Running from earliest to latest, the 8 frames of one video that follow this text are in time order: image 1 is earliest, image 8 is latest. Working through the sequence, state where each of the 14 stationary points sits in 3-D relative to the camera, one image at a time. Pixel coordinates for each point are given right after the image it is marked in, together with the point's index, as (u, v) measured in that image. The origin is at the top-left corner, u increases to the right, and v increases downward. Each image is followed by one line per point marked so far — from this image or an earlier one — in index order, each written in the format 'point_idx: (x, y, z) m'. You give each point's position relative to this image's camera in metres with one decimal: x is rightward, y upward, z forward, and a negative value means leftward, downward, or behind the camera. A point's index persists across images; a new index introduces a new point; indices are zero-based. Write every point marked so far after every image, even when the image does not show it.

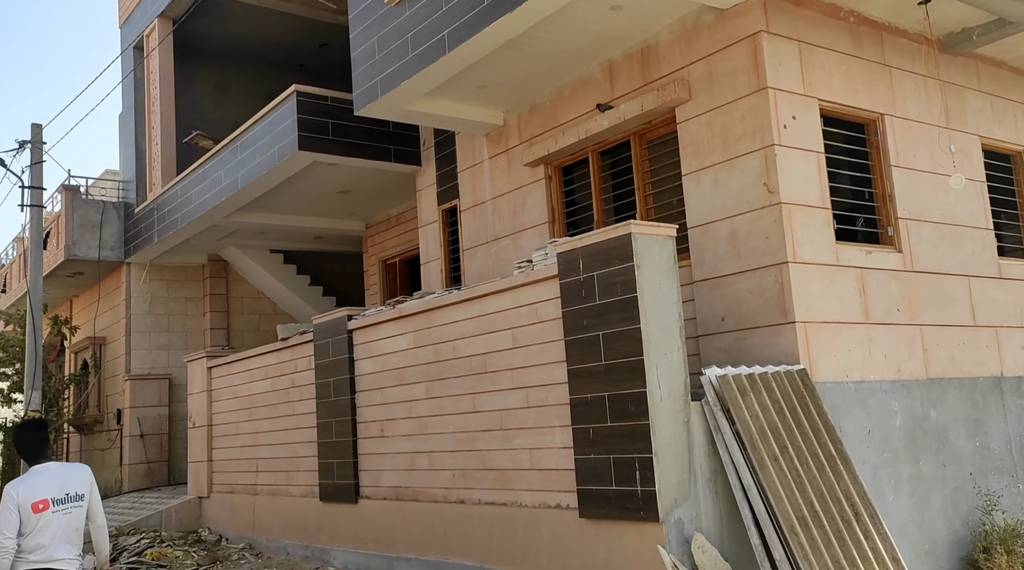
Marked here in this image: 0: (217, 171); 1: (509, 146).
0: (-3.9, +1.5, +12.9) m
1: (0.0, +1.5, +10.2) m
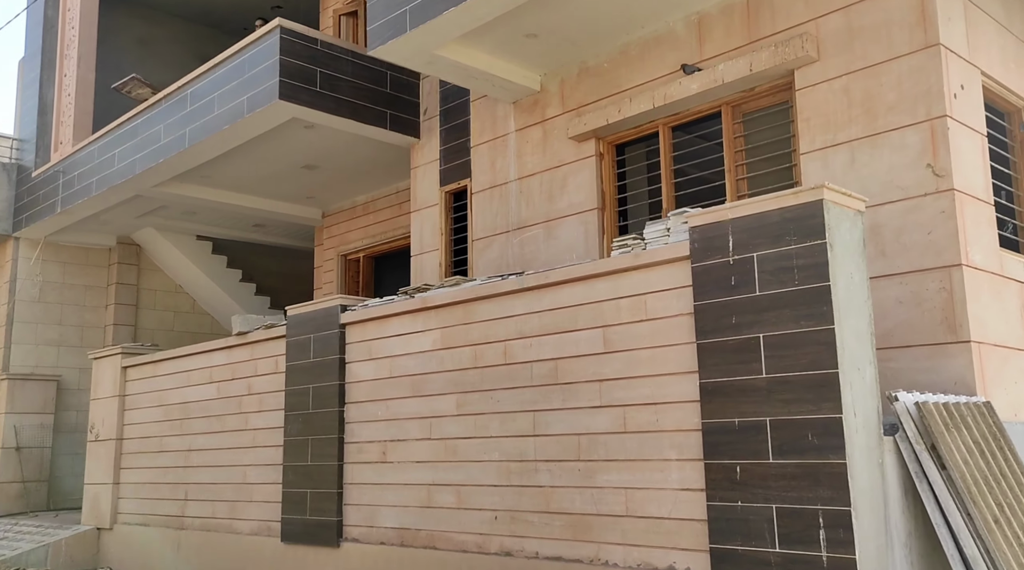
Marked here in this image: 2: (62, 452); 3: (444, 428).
0: (-3.9, +1.7, +10.6) m
1: (+0.3, +1.5, +8.4) m
2: (-6.2, -2.3, +13.5) m
3: (-0.4, -1.0, +6.5) m
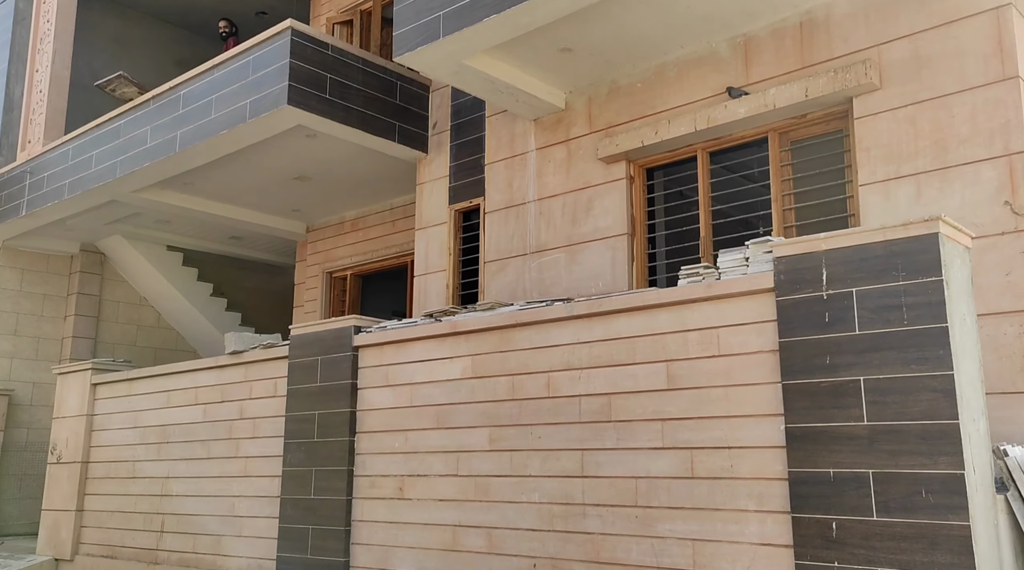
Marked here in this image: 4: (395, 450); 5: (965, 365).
0: (-3.8, +1.6, +10.0) m
1: (+0.5, +1.2, +8.0) m
2: (-6.5, -2.4, +12.6) m
3: (-0.2, -1.1, +6.0) m
4: (-0.8, -1.1, +6.6) m
5: (+1.9, -0.3, +4.2) m
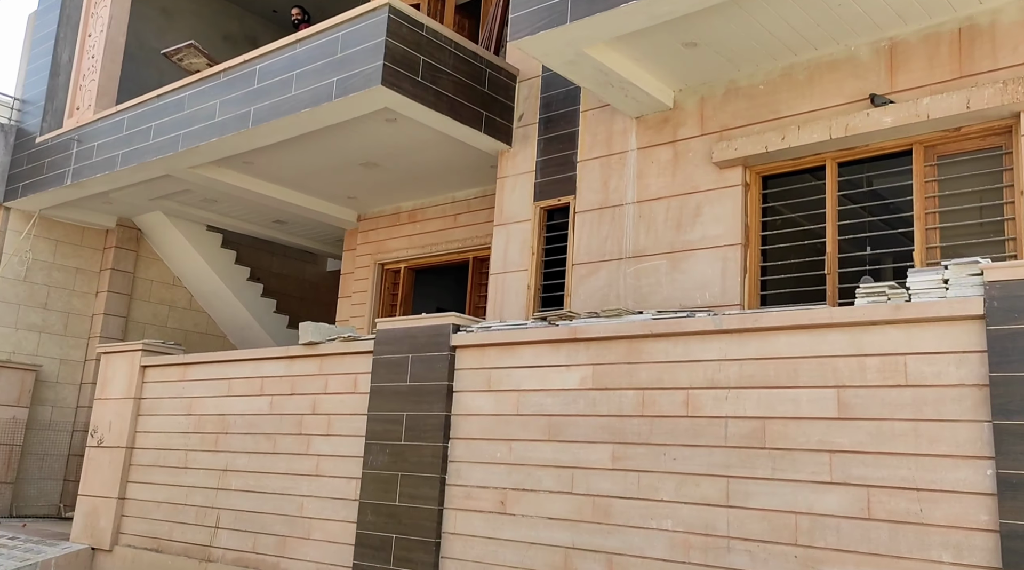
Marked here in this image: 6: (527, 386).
0: (-3.0, +1.8, +9.5) m
1: (+1.3, +1.2, +7.6) m
2: (-5.9, -2.1, +12.0) m
3: (+0.5, -1.1, +5.6) m
4: (-0.1, -1.1, +6.1) m
5: (+2.7, -0.5, +3.7) m
6: (+0.1, -0.6, +6.1) m
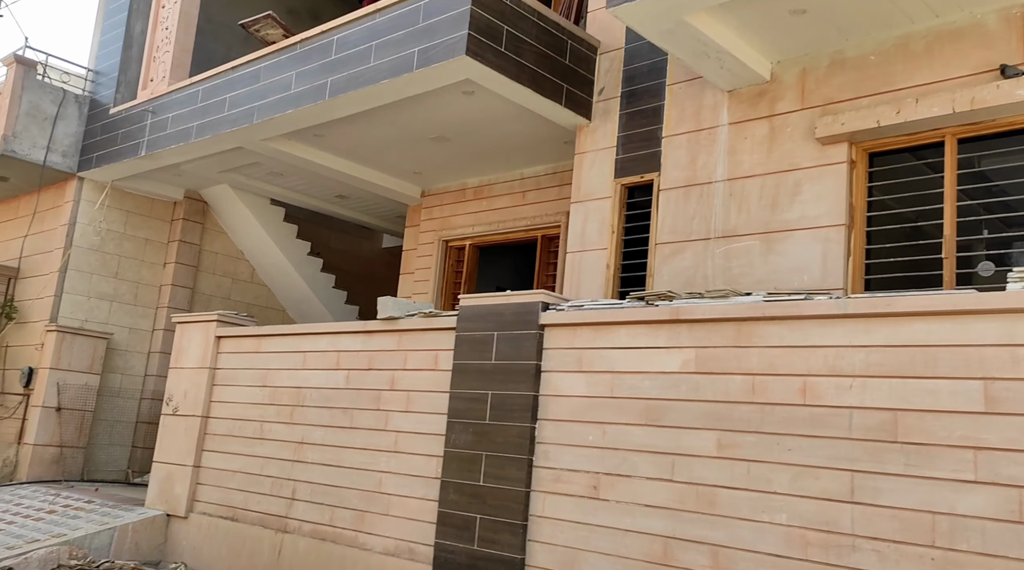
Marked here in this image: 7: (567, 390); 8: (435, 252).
0: (-2.2, +2.0, +9.3) m
1: (+2.0, +1.3, +7.3) m
2: (-5.1, -1.7, +12.0) m
3: (+1.0, -1.0, +5.3) m
4: (+0.5, -1.0, +5.9) m
5: (+3.2, -0.5, +3.4) m
6: (+0.7, -0.5, +5.8) m
7: (+0.3, -0.7, +6.1) m
8: (-0.9, +0.4, +11.2) m
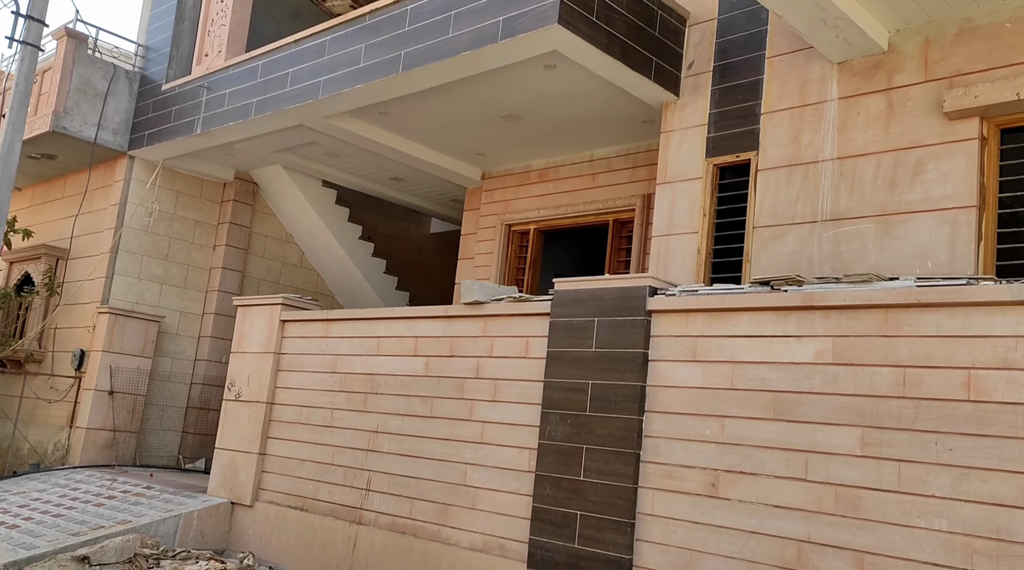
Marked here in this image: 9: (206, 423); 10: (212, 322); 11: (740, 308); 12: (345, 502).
0: (-1.5, +2.2, +8.9) m
1: (+2.6, +1.4, +6.8) m
2: (-4.4, -1.5, +11.7) m
3: (+1.6, -0.9, +4.9) m
4: (+1.1, -0.9, +5.5) m
5: (+3.7, -0.4, +2.9) m
6: (+1.3, -0.4, +5.4) m
7: (+1.0, -0.6, +5.7) m
8: (-0.2, +0.5, +10.8) m
9: (-3.8, -1.7, +12.0) m
10: (-3.8, -0.5, +12.2) m
11: (+1.3, -0.1, +5.5) m
12: (-1.3, -1.7, +7.5) m
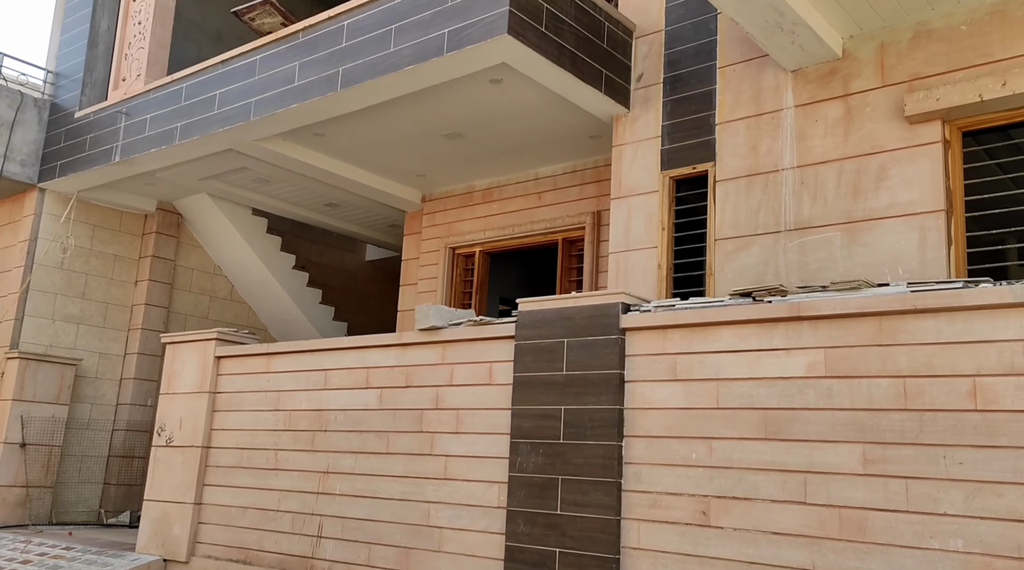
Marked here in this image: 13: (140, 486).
0: (-2.0, +1.9, +8.4) m
1: (+2.3, +1.3, +6.6) m
2: (-5.0, -1.9, +10.9) m
3: (+1.5, -1.0, +4.6) m
4: (+1.0, -0.9, +5.1) m
5: (+3.8, -0.3, +2.8) m
6: (+1.1, -0.5, +5.1) m
7: (+0.8, -0.6, +5.4) m
8: (-0.8, +0.3, +10.4) m
9: (-4.4, -2.2, +11.3) m
10: (-4.4, -0.9, +11.4) m
11: (+1.1, -0.2, +5.1) m
12: (-1.6, -1.9, +6.9) m
13: (-4.3, -2.3, +11.3) m
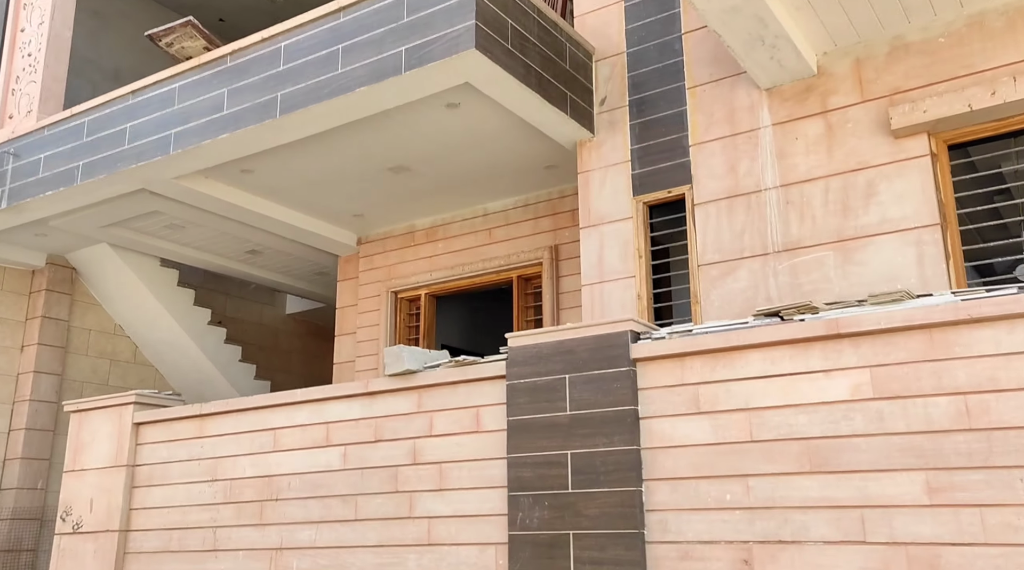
0: (-2.4, +1.5, +7.7) m
1: (+2.1, +1.2, +6.3) m
2: (-5.5, -2.5, +9.6) m
3: (+1.6, -1.0, +4.1) m
4: (+1.0, -1.0, +4.6) m
5: (+4.0, -0.2, +2.6) m
6: (+1.2, -0.5, +4.6) m
7: (+0.9, -0.8, +4.8) m
8: (-1.3, -0.2, +9.7) m
9: (-4.9, -2.8, +10.0) m
10: (-5.0, -1.6, +10.3) m
11: (+1.2, -0.3, +4.6) m
12: (-1.6, -2.2, +6.0) m
13: (-4.8, -3.0, +10.1) m
